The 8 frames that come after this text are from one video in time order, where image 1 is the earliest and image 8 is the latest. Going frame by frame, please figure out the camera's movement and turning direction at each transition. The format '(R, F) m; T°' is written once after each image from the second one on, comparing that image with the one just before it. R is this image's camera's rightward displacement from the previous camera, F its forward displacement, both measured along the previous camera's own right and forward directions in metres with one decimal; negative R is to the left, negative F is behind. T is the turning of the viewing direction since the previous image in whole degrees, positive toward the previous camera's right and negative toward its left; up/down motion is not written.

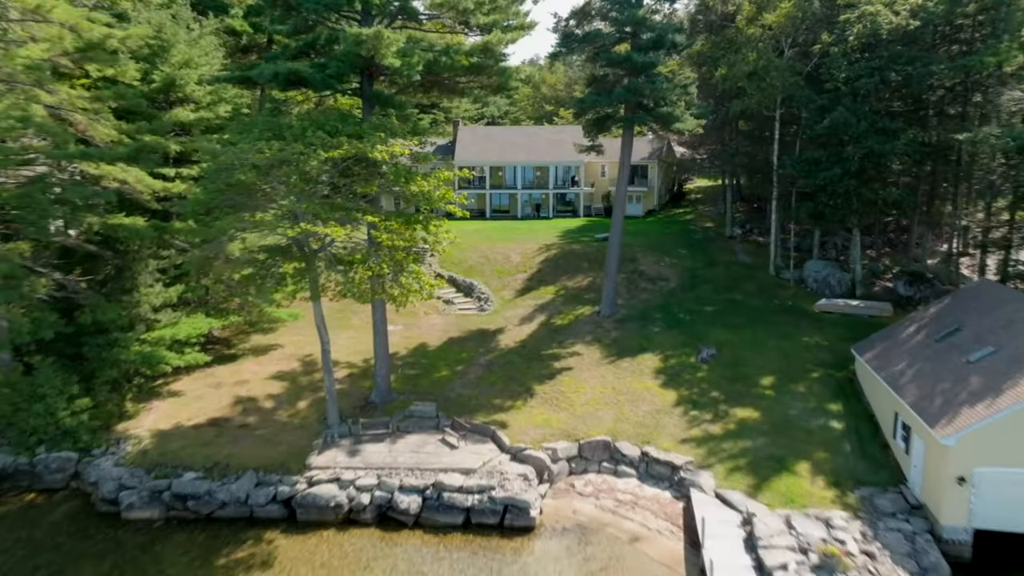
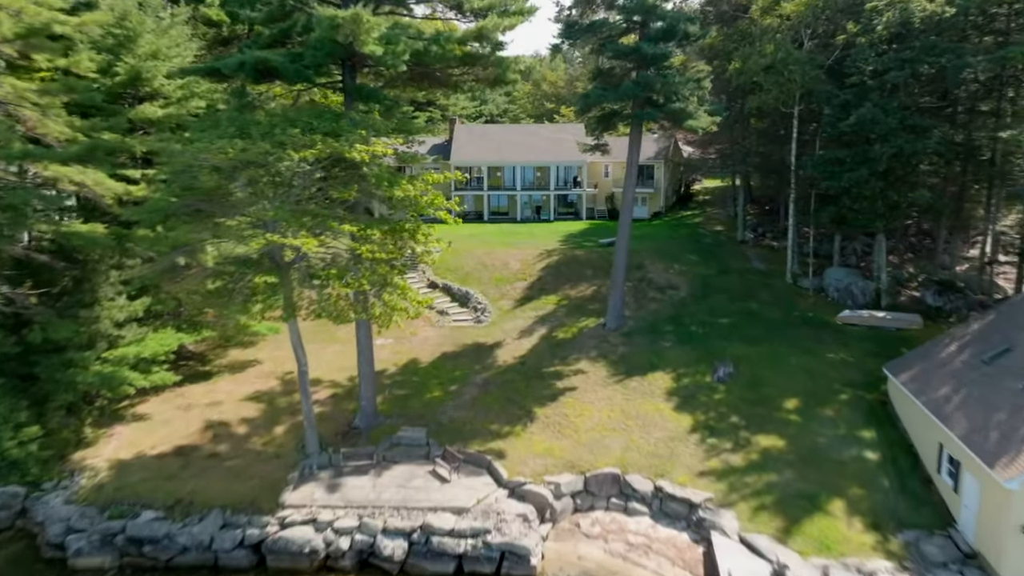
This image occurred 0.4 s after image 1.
(0.0, +2.2) m; 0°
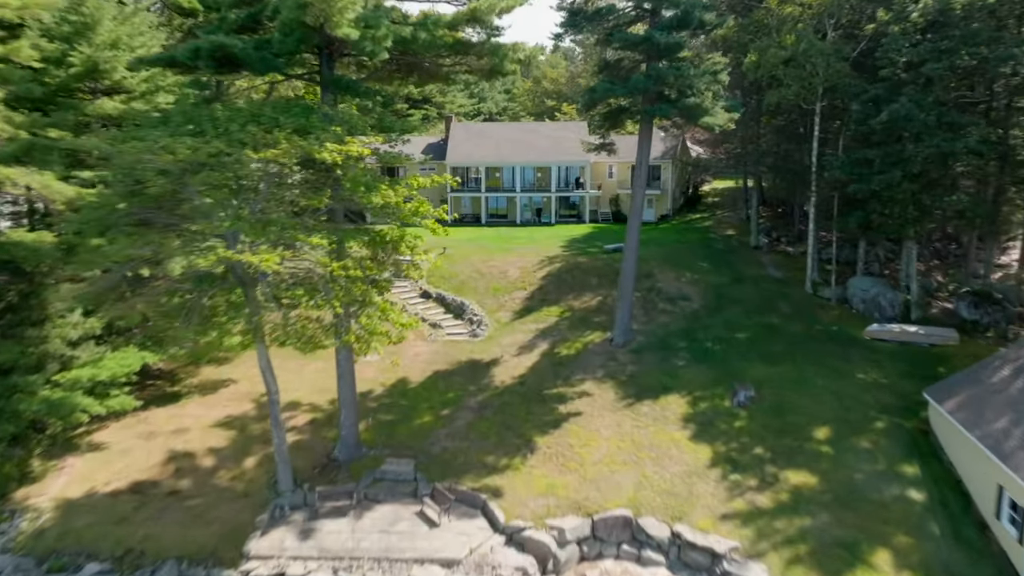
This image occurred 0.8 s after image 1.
(0.0, +2.2) m; 0°
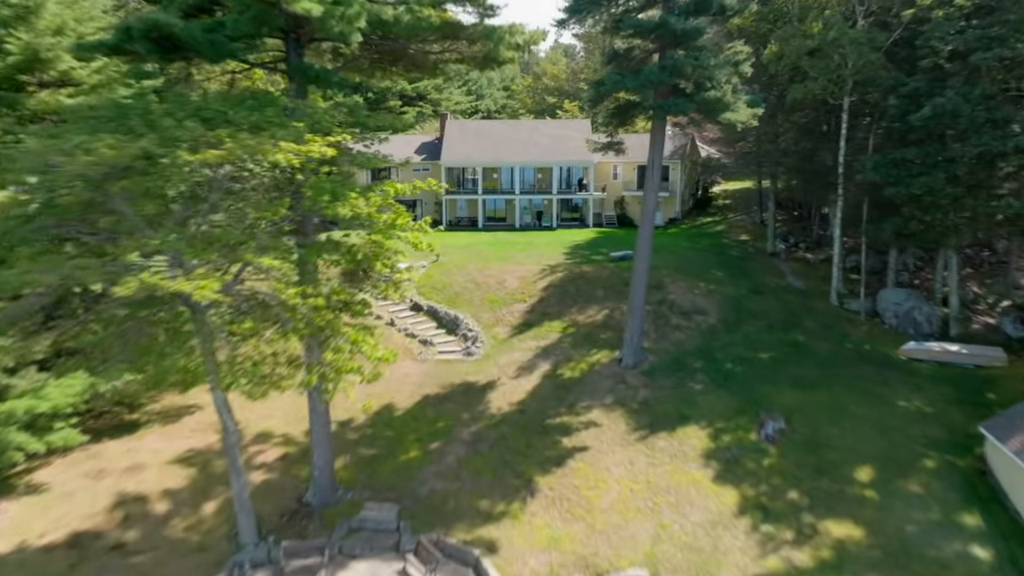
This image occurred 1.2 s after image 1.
(+0.1, +2.4) m; 0°
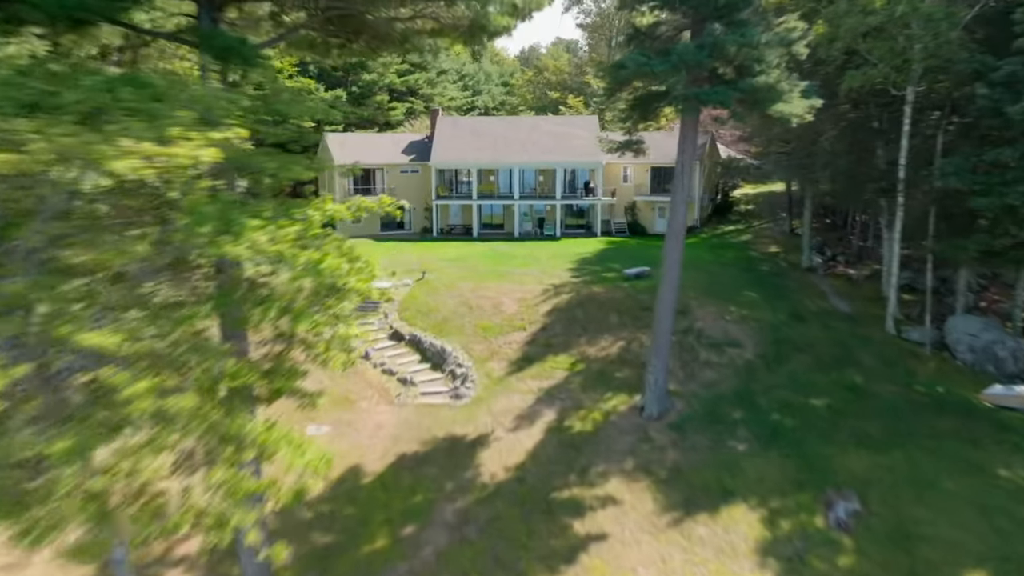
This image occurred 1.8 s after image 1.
(+0.1, +4.2) m; 0°
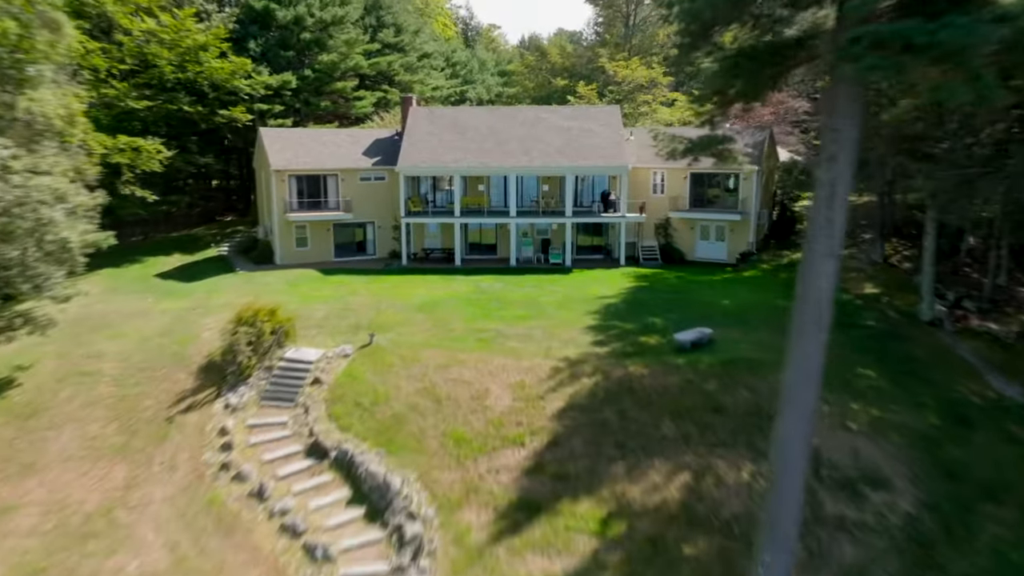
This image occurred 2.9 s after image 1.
(+0.2, +8.8) m; 0°
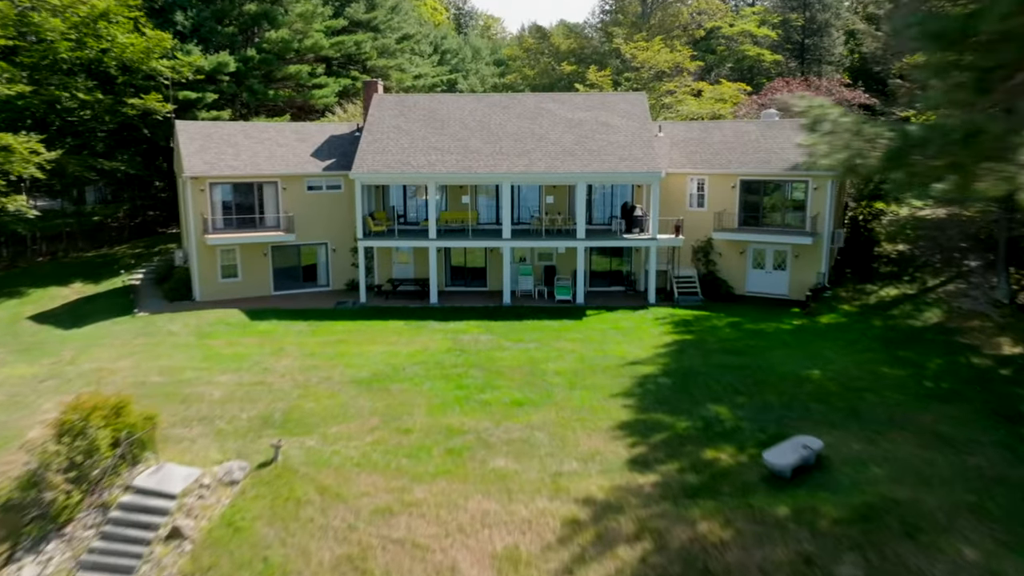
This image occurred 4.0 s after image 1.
(+0.2, +6.5) m; 0°
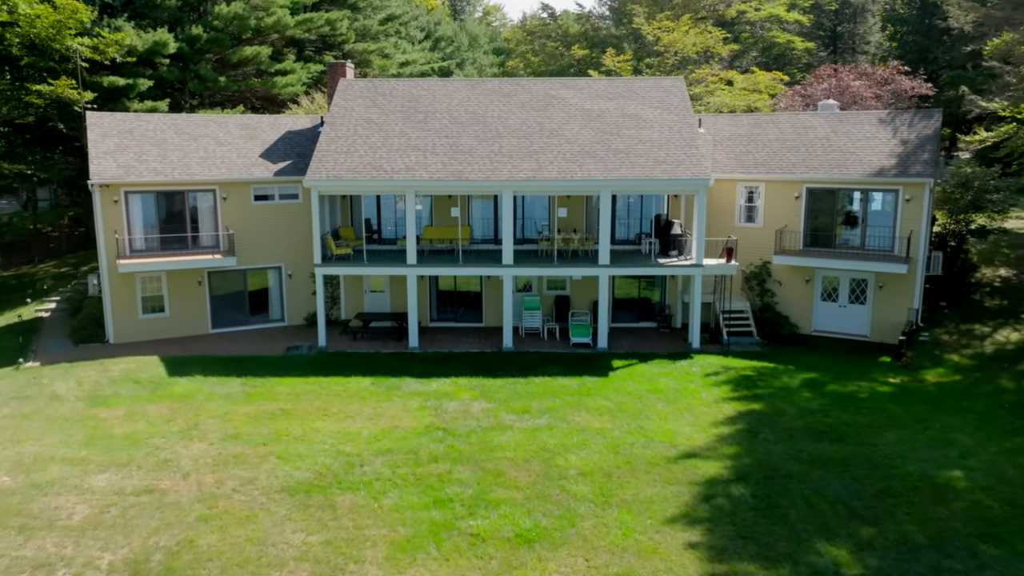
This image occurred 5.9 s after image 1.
(-0.1, +4.5) m; 0°
